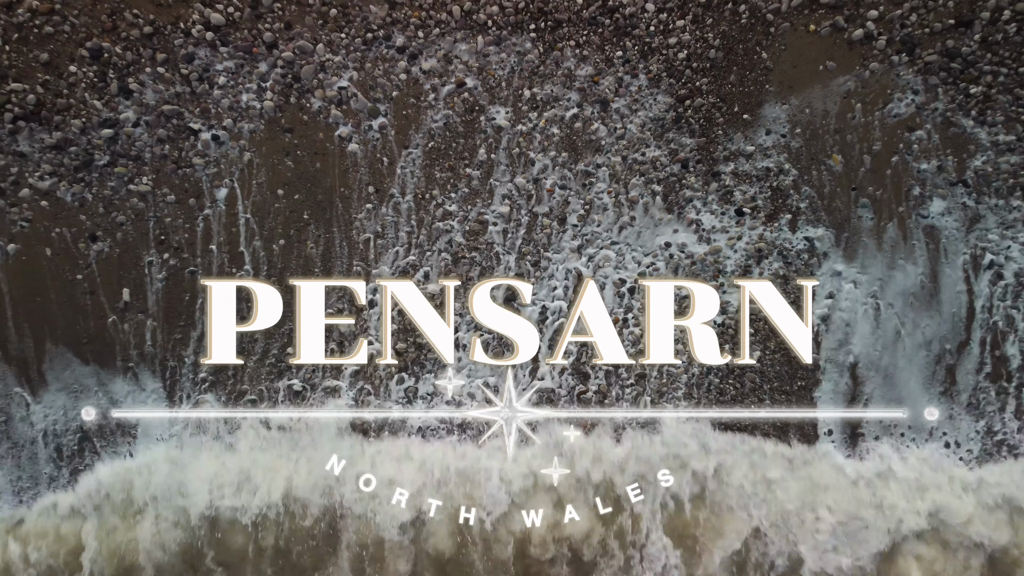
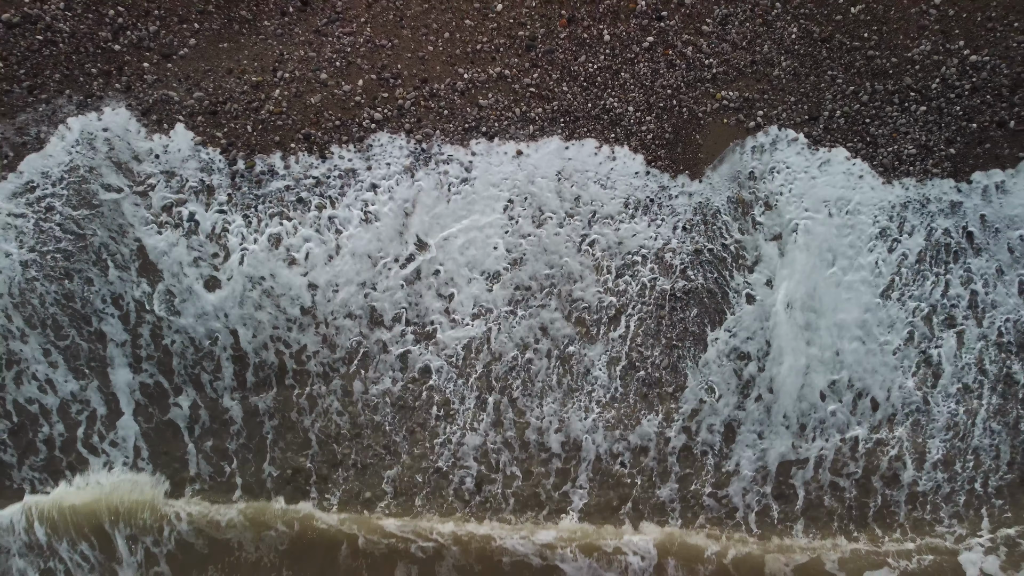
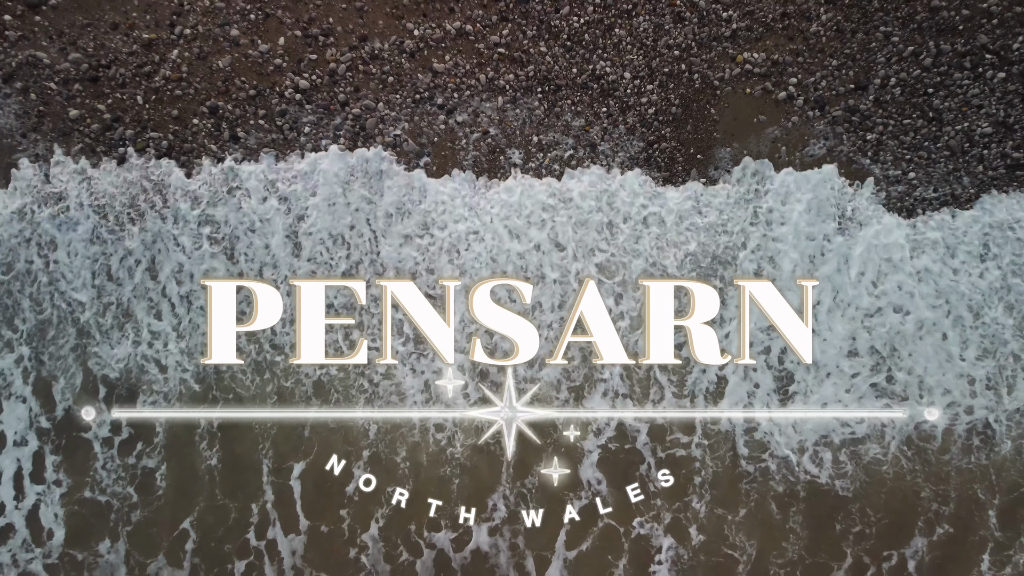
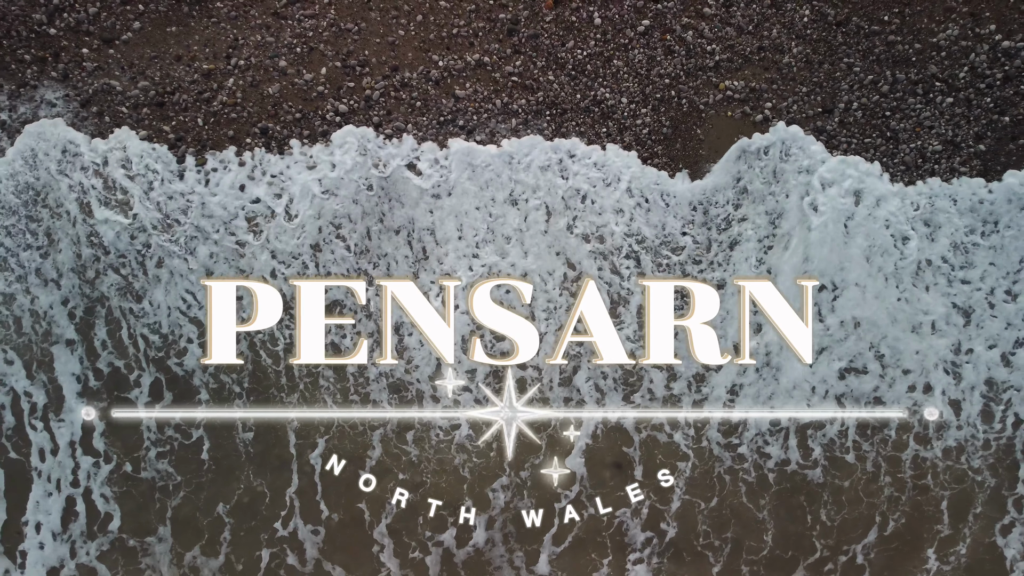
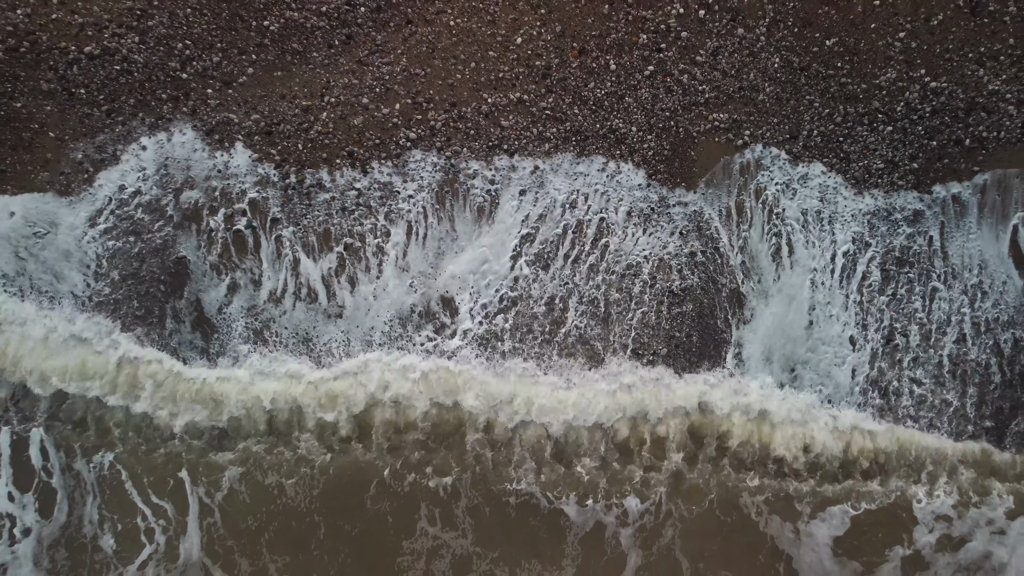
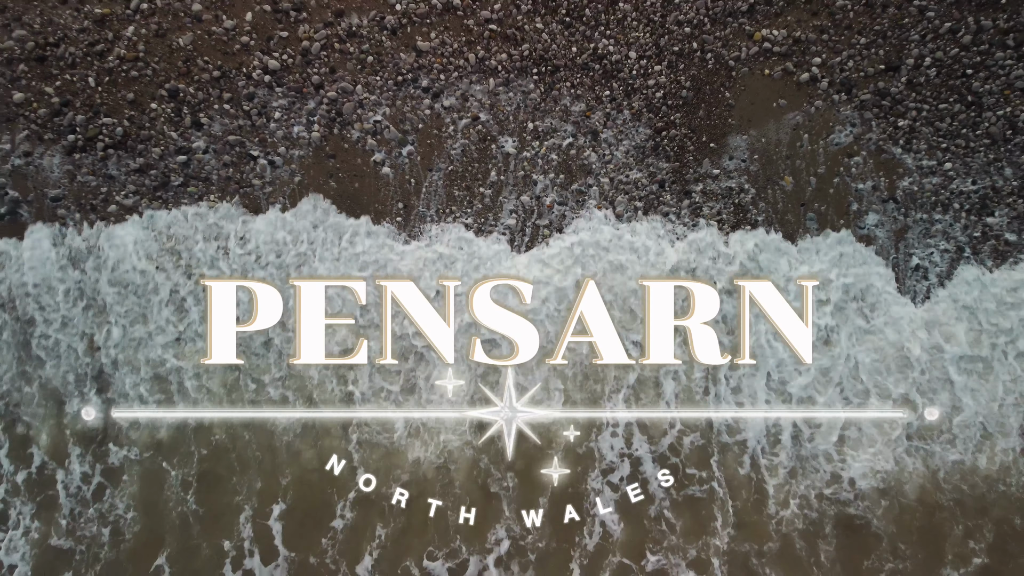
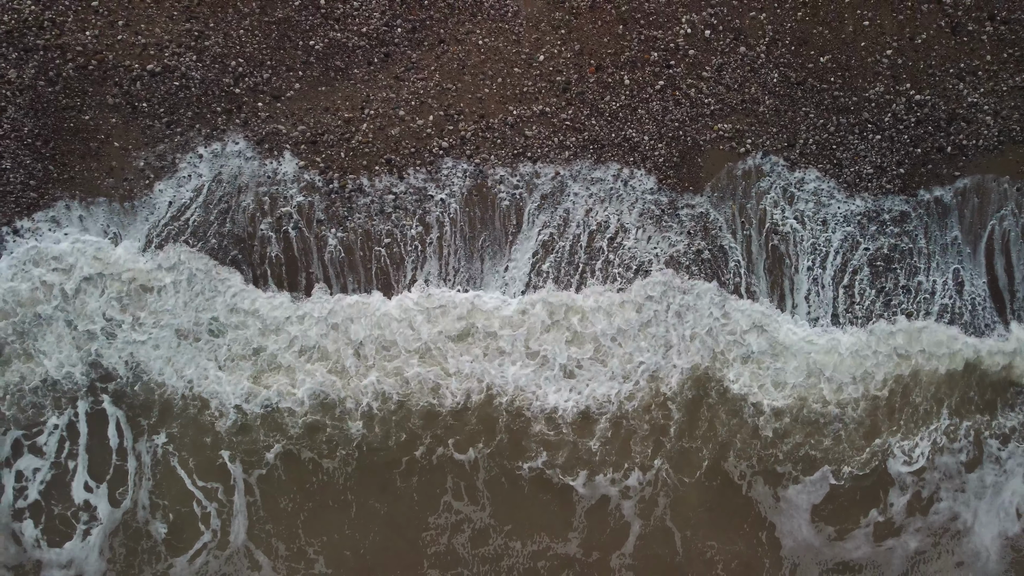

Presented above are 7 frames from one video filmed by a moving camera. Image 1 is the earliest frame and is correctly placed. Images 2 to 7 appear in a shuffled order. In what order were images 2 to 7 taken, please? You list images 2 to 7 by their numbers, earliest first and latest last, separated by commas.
6, 3, 4, 2, 5, 7
